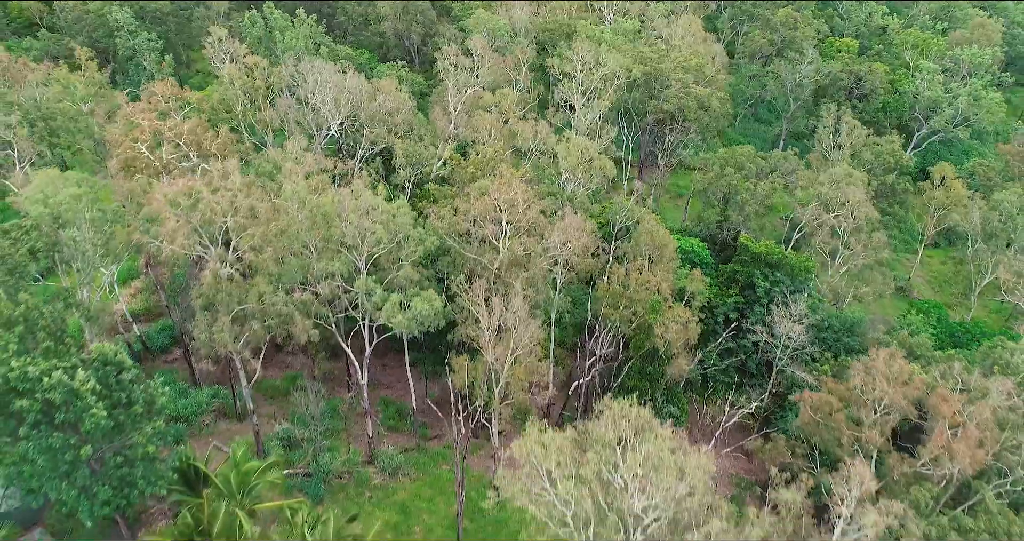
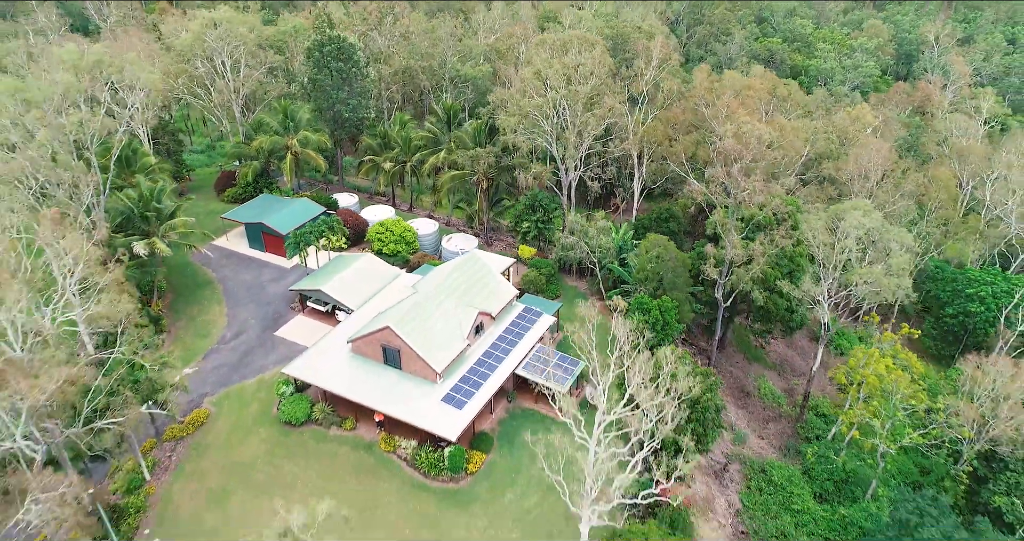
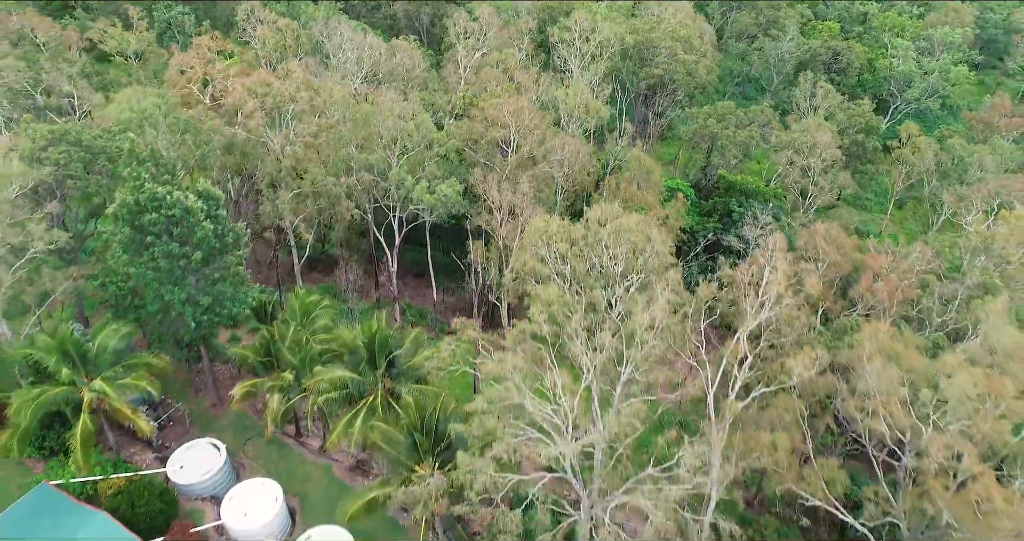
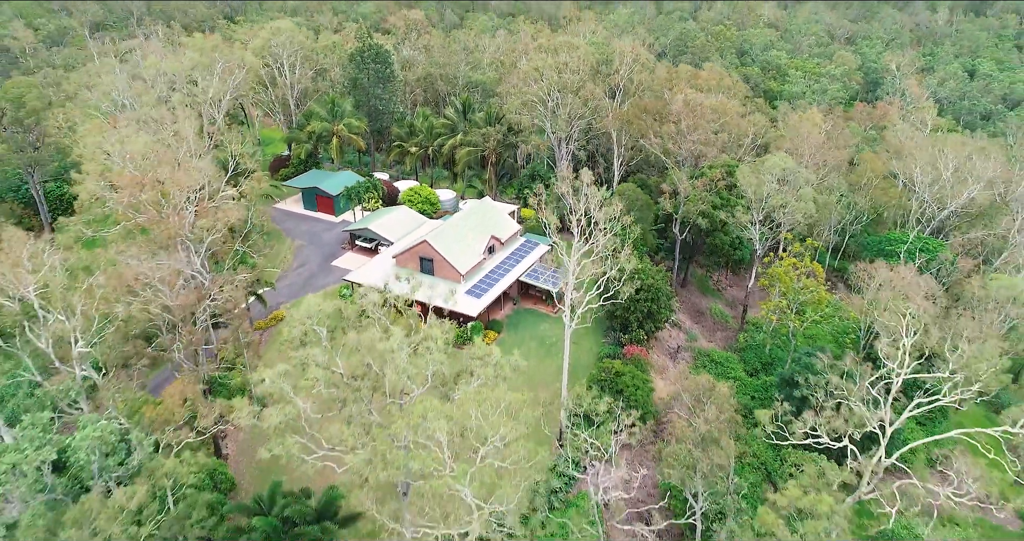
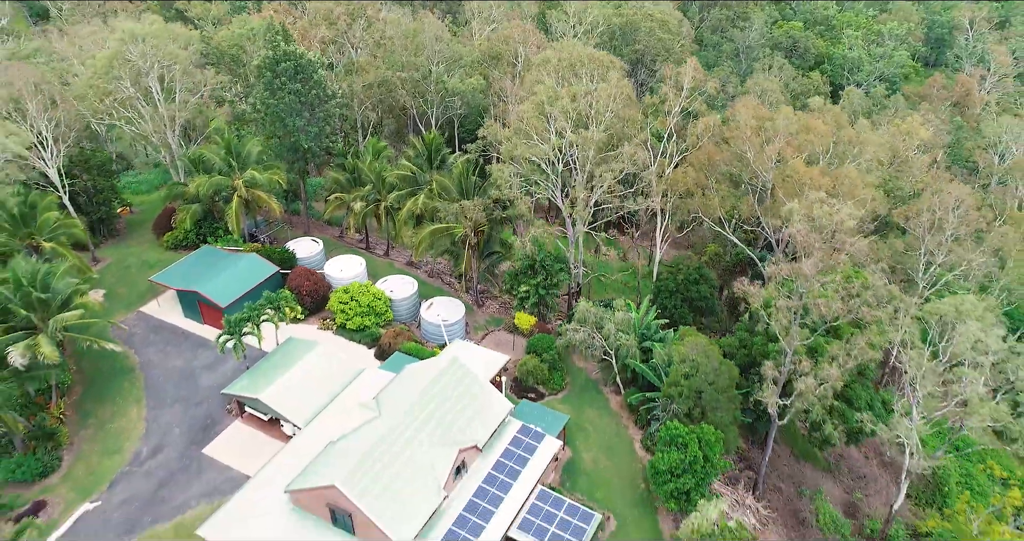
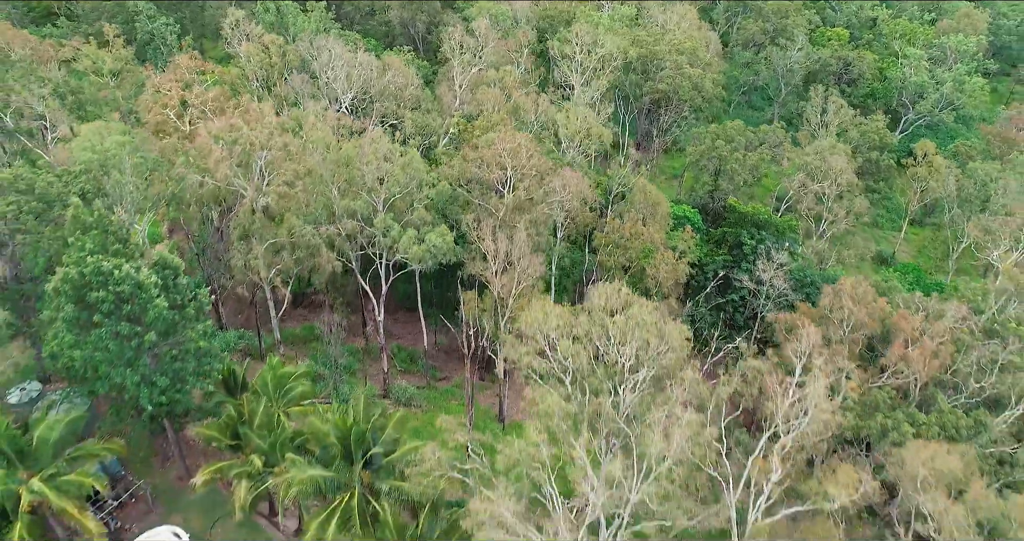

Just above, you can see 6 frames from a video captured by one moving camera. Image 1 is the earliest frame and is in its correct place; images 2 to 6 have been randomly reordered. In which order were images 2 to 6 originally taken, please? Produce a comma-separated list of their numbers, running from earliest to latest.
6, 3, 5, 2, 4
